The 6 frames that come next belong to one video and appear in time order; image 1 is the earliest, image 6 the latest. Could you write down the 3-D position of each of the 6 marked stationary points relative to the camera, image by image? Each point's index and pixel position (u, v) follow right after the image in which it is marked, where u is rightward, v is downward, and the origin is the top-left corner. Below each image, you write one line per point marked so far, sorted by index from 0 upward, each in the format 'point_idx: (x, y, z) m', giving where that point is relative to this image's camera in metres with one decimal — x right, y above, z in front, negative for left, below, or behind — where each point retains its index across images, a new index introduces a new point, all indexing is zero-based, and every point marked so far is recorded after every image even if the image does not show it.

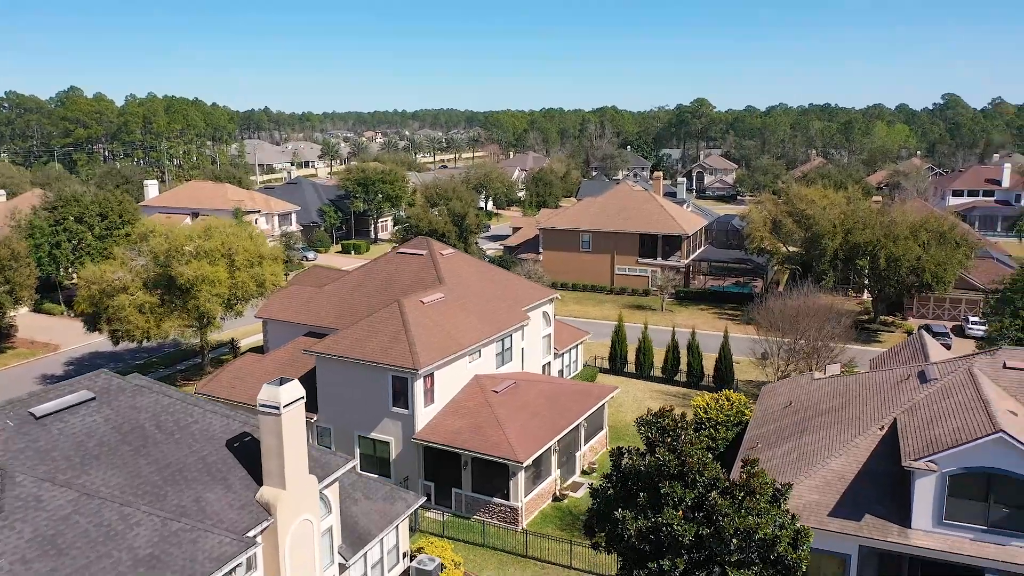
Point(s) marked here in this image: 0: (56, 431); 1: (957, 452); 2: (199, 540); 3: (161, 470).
0: (-7.1, -2.2, +12.8) m
1: (+8.3, -3.1, +15.0) m
2: (-4.7, -3.8, +12.2) m
3: (-5.7, -2.9, +13.3) m
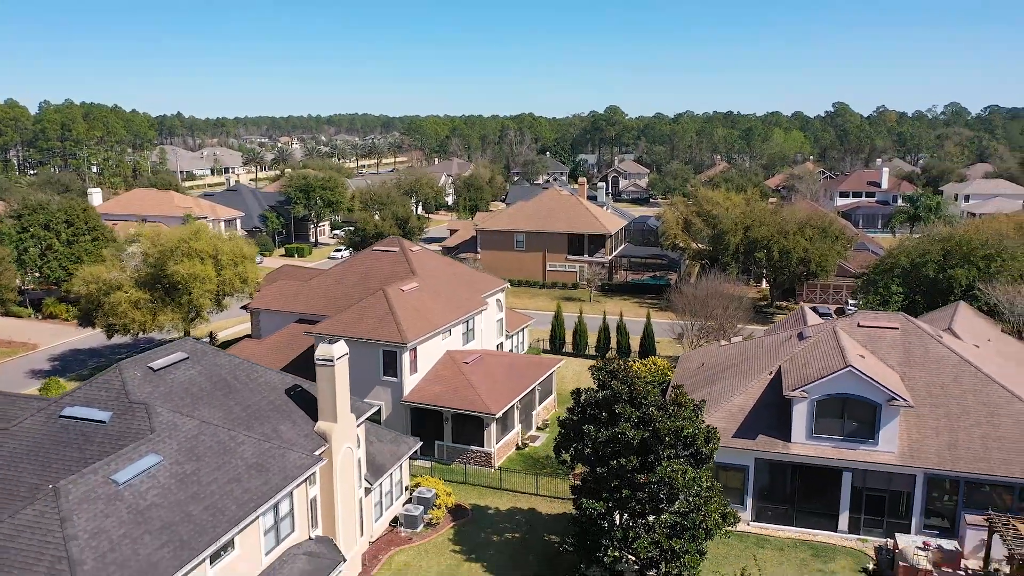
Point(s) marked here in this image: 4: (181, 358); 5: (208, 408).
0: (-7.1, -1.9, +17.1) m
1: (+8.0, -2.4, +20.8) m
2: (-4.7, -3.4, +16.7) m
3: (-5.7, -2.6, +17.6) m
4: (-7.2, -1.5, +17.8) m
5: (-6.3, -2.5, +16.8) m
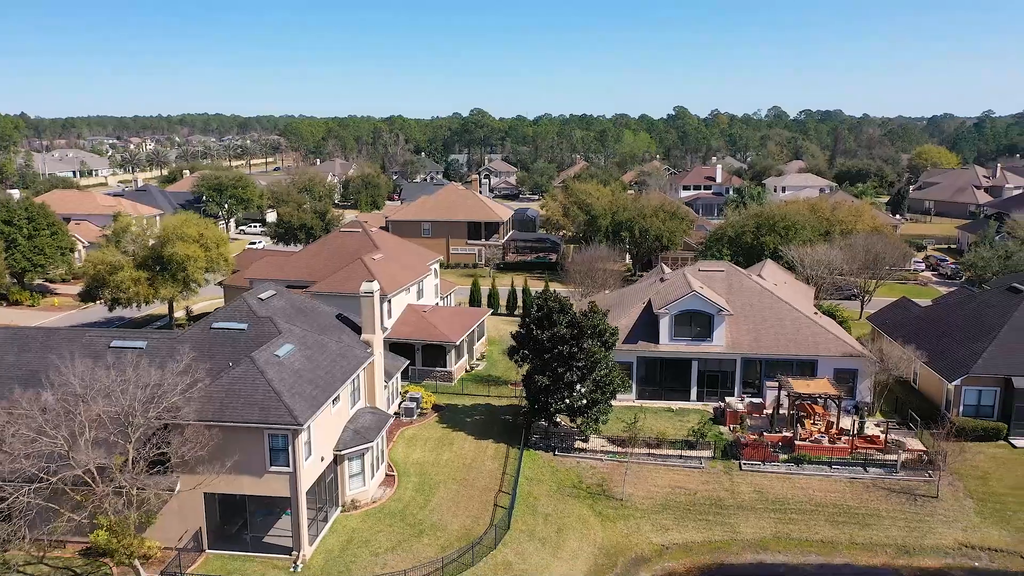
0: (-7.7, -0.6, +26.0) m
1: (+6.6, -0.6, +32.3) m
2: (-5.1, -2.0, +26.0) m
3: (-6.4, -1.2, +26.8) m
4: (-7.9, -0.2, +26.7) m
5: (-6.8, -1.1, +25.9) m
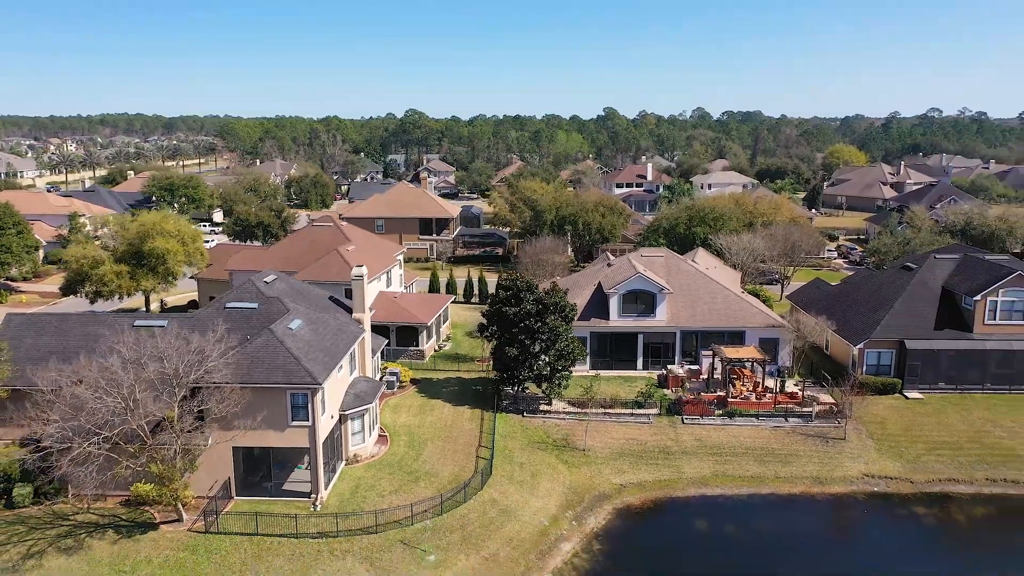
0: (-8.5, 0.0, +29.4) m
1: (+5.1, +0.2, +36.9) m
2: (-5.9, -1.4, +29.6) m
3: (-7.3, -0.6, +30.3) m
4: (-8.8, +0.4, +30.1) m
5: (-7.6, -0.5, +29.3) m
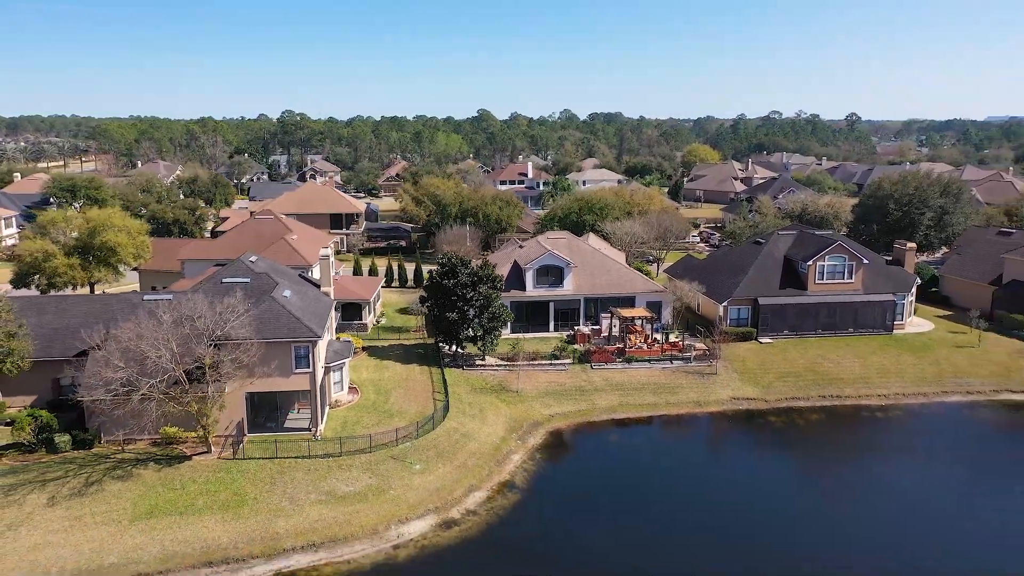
0: (-10.8, +0.9, +34.8) m
1: (+1.4, +1.5, +44.4) m
2: (-8.3, -0.4, +35.5) m
3: (-9.7, +0.4, +35.9) m
4: (-11.3, +1.3, +35.5) m
5: (-9.9, +0.4, +34.9) m
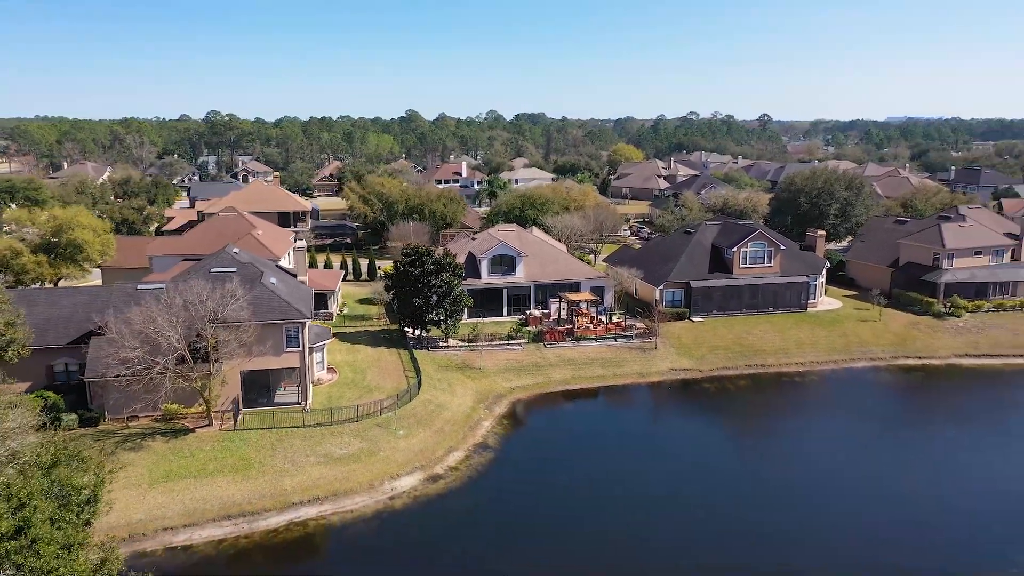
0: (-12.5, +1.4, +37.6) m
1: (-1.2, +2.3, +48.3) m
2: (-10.0, +0.1, +38.5) m
3: (-11.5, +0.9, +38.8) m
4: (-13.0, +1.8, +38.2) m
5: (-11.6, +0.9, +37.8) m
